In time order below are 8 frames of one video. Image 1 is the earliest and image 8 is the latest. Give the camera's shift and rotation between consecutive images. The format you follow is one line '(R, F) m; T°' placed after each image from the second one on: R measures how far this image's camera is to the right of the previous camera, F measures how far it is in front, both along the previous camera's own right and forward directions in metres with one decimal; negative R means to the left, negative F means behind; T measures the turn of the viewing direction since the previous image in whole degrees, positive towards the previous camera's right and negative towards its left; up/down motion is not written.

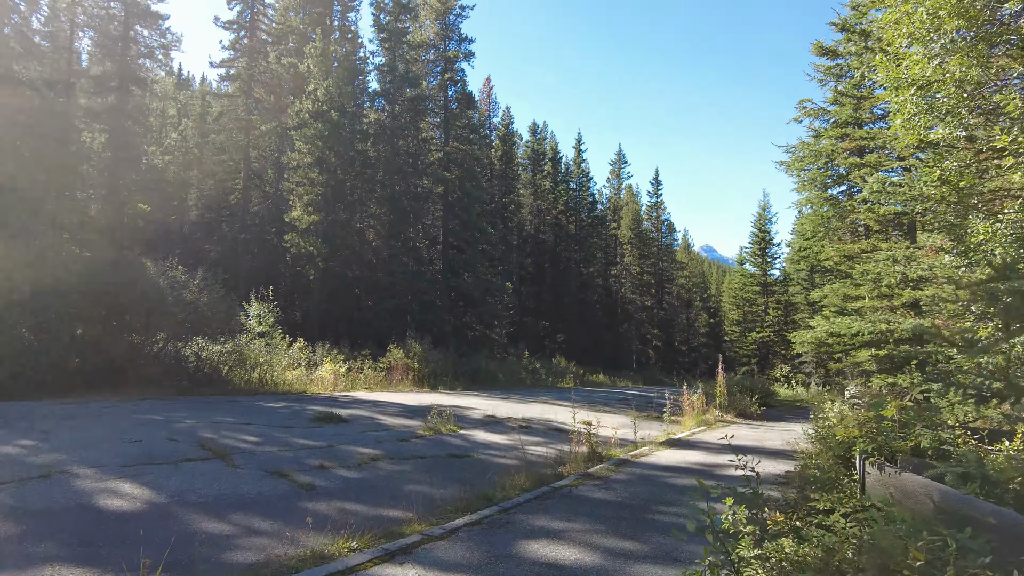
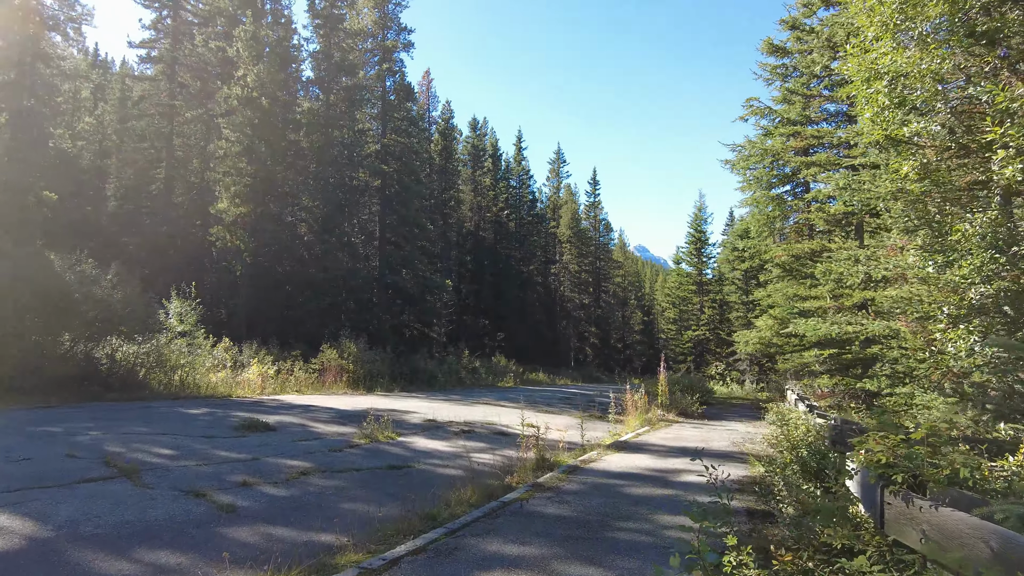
(-0.1, +0.6) m; +5°
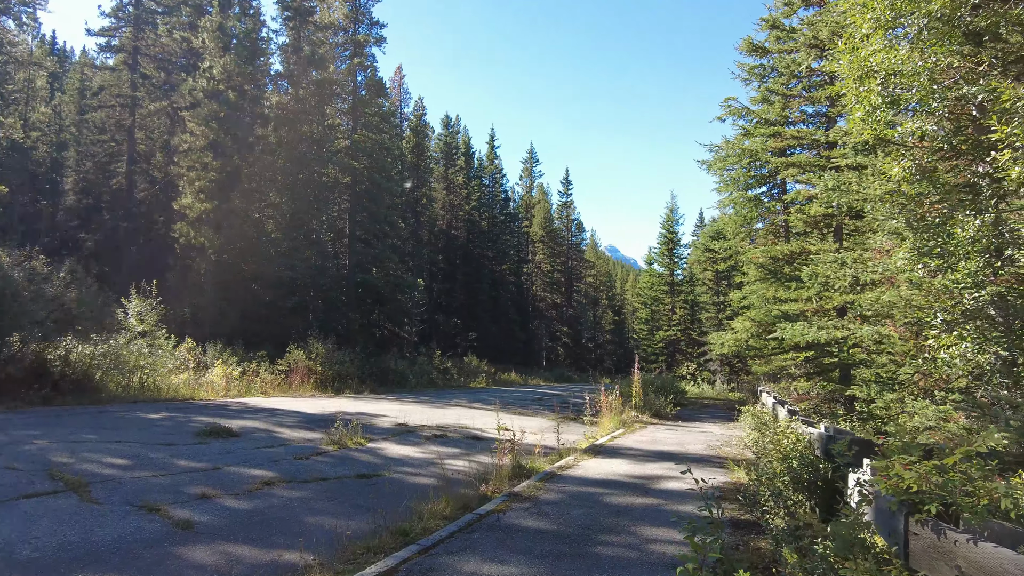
(-0.1, +0.3) m; +2°
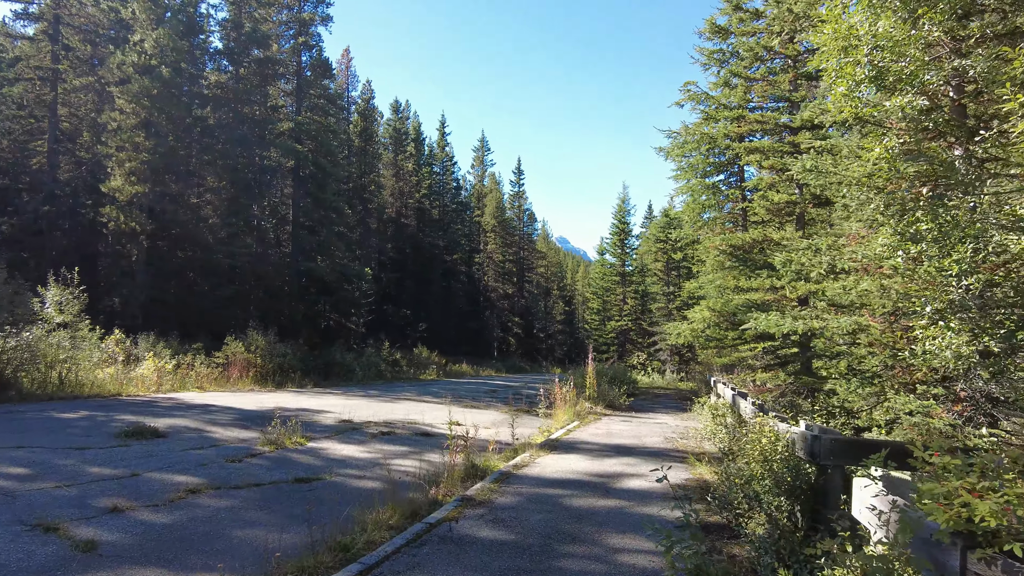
(0.0, +0.6) m; +4°
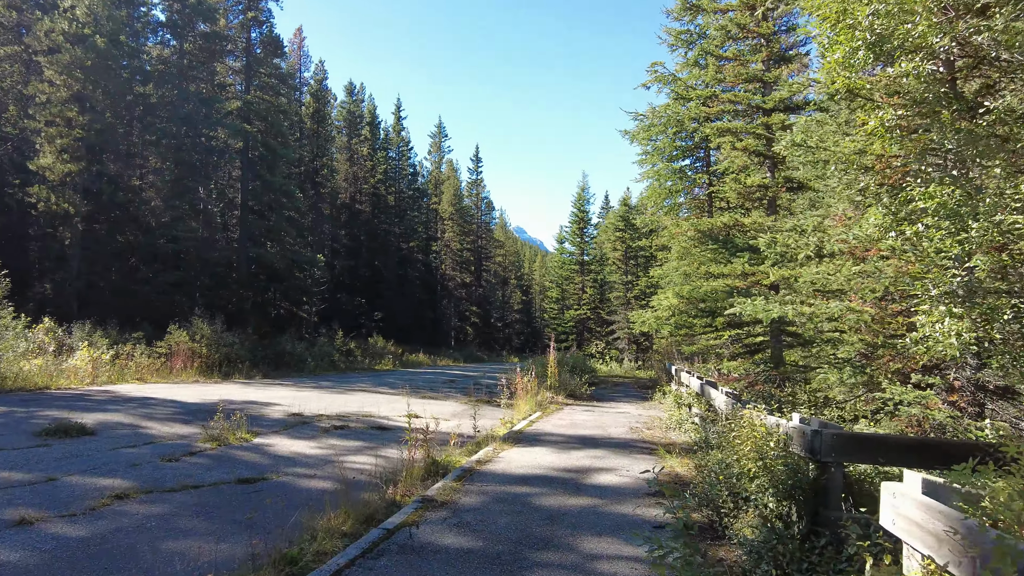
(-0.1, +0.5) m; +4°
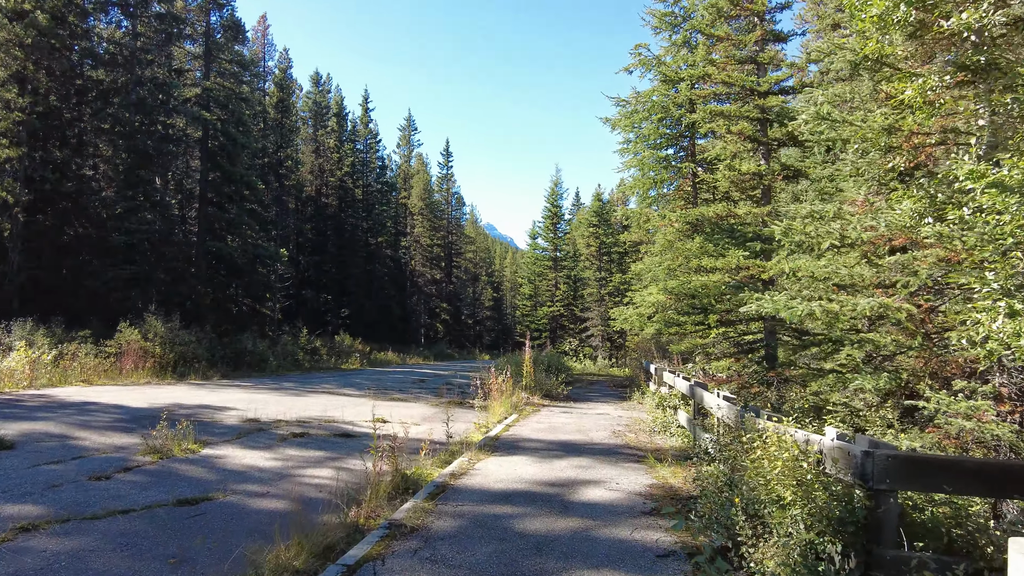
(-0.1, +0.8) m; +3°
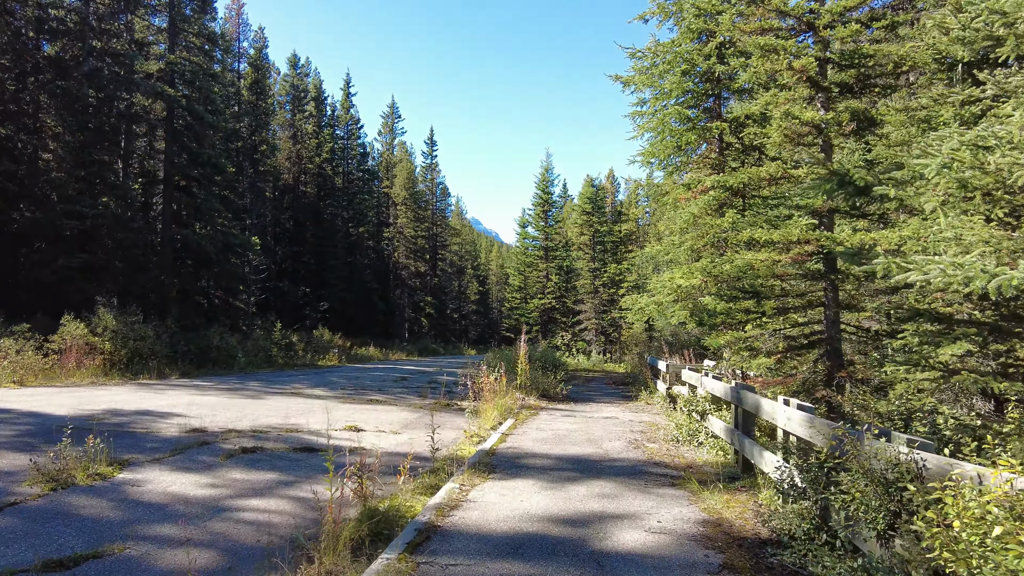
(-0.2, +1.8) m; +1°
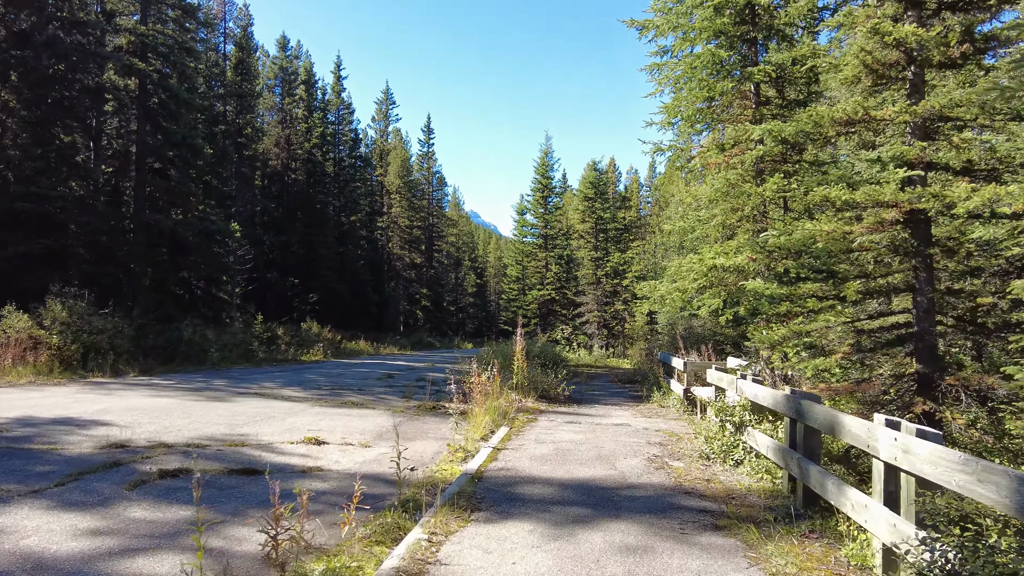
(+0.1, +1.7) m; 0°
